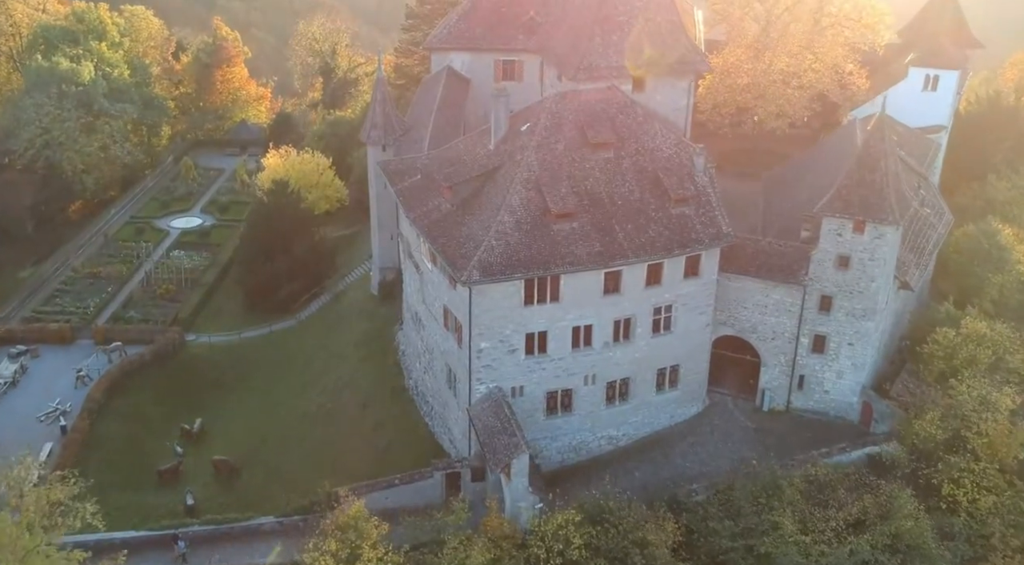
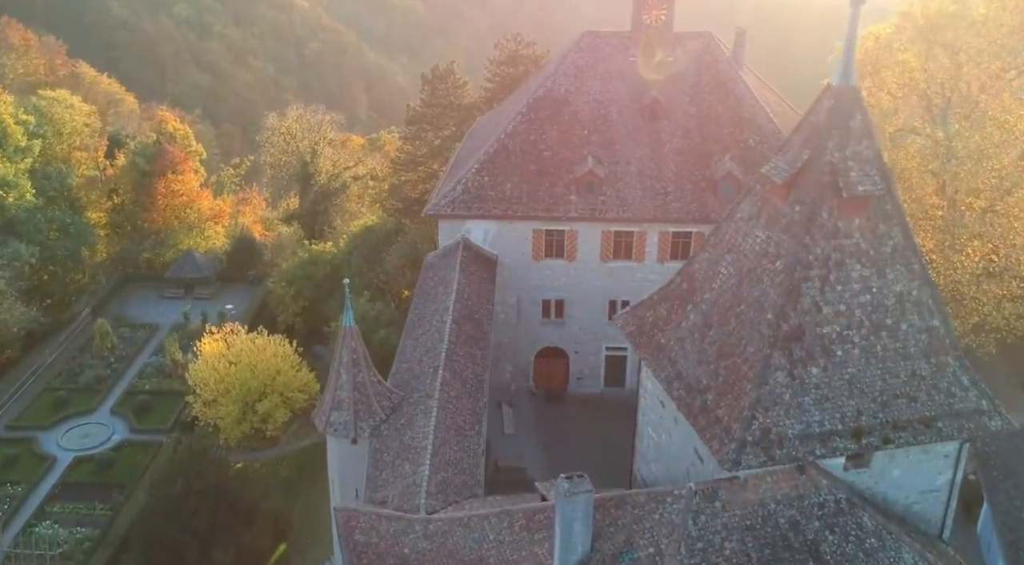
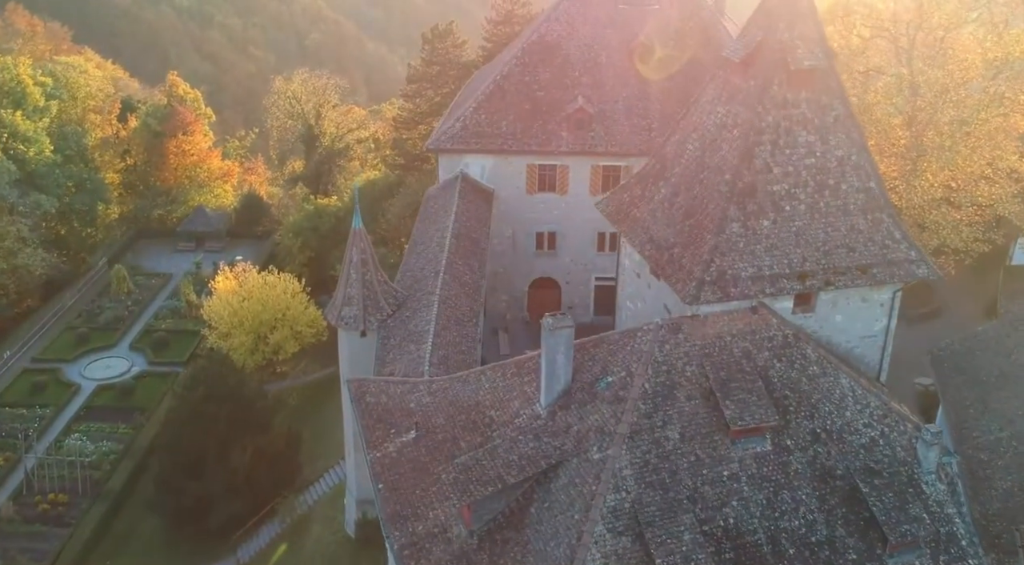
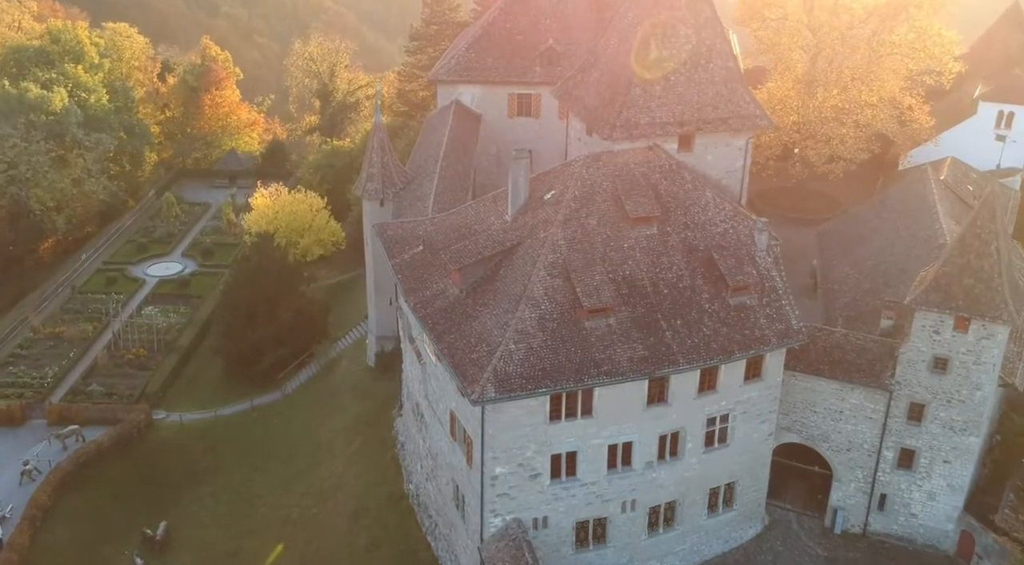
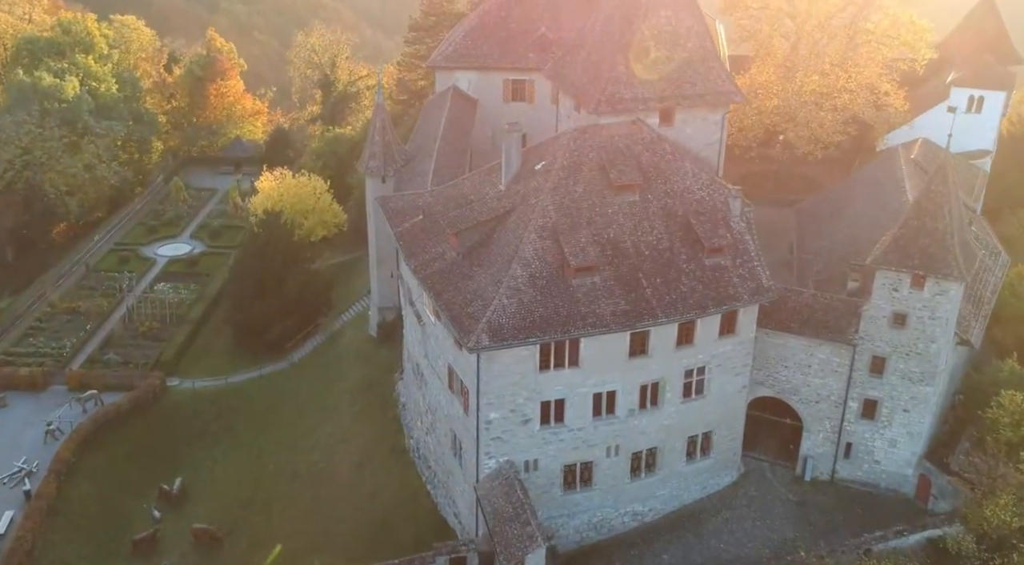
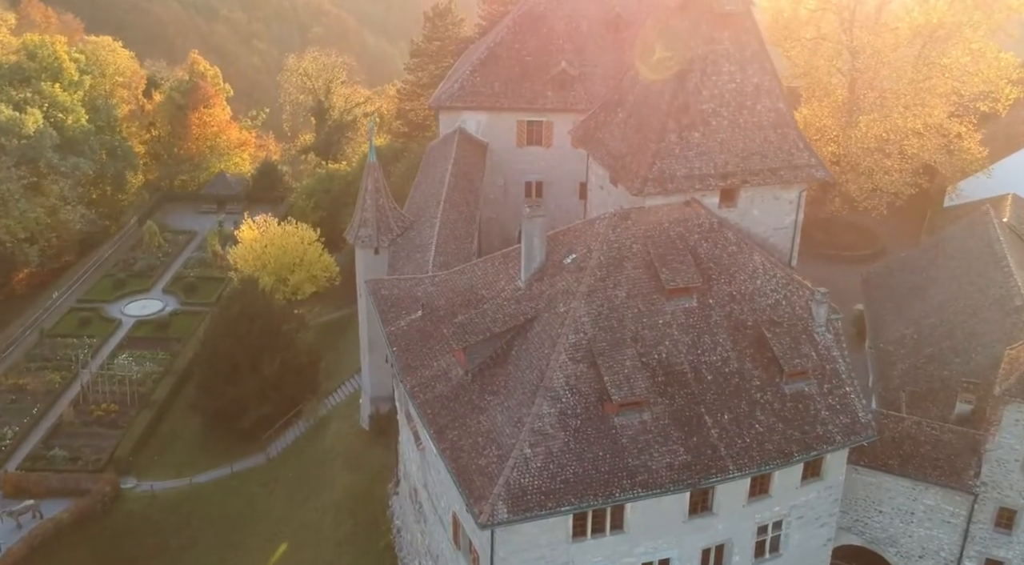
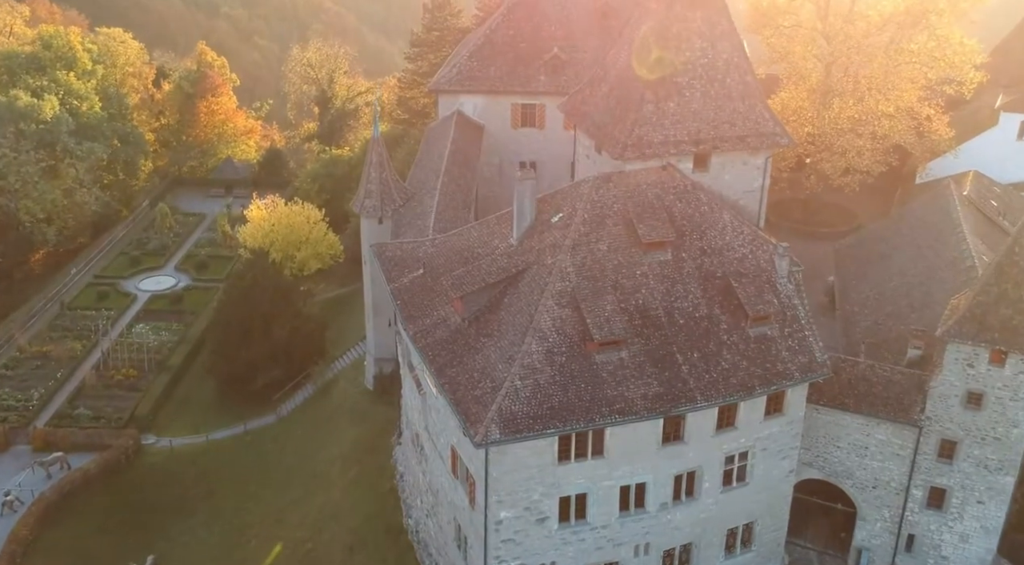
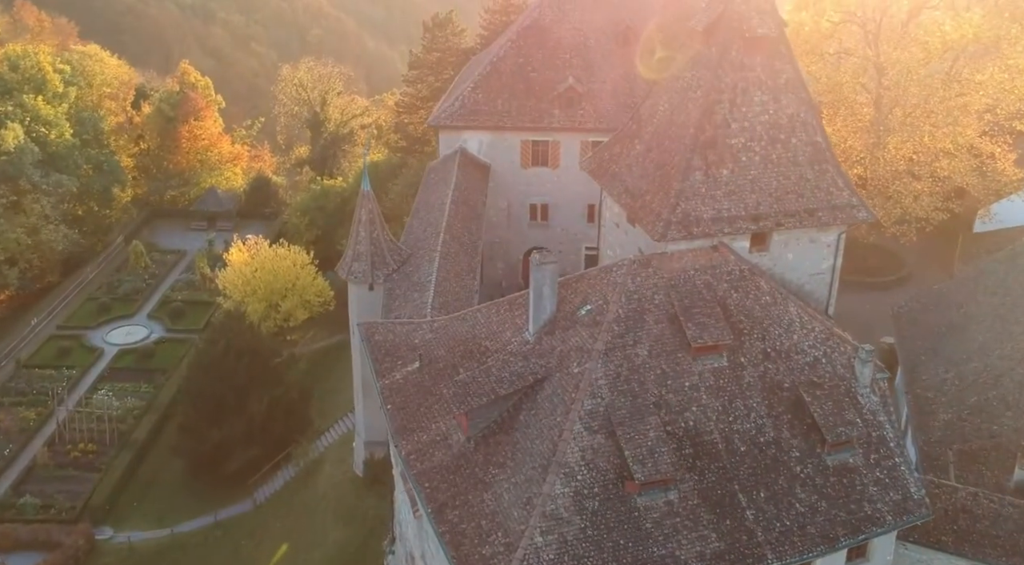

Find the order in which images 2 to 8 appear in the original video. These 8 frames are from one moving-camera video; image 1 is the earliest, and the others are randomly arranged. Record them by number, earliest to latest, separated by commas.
5, 4, 7, 6, 8, 3, 2
